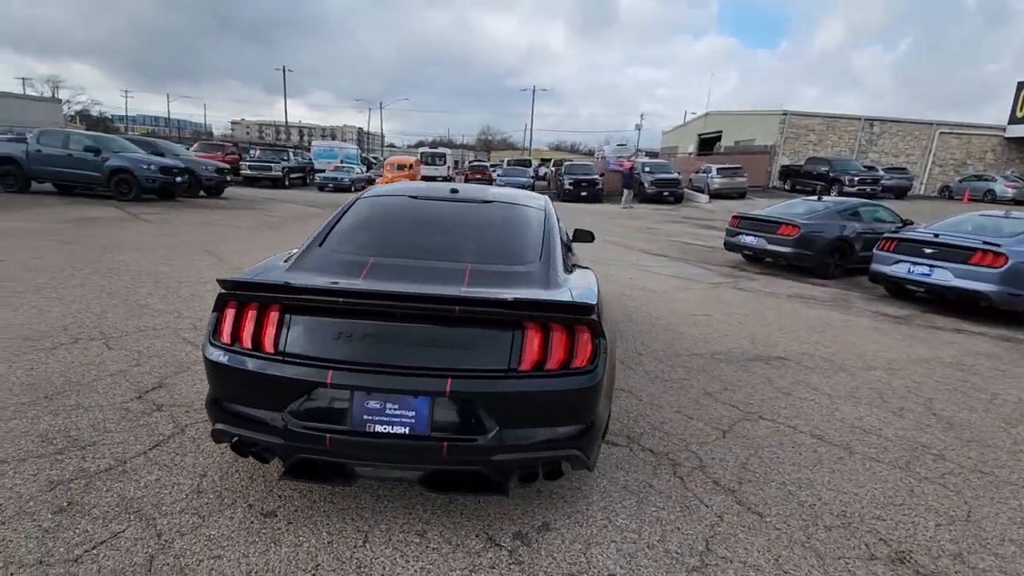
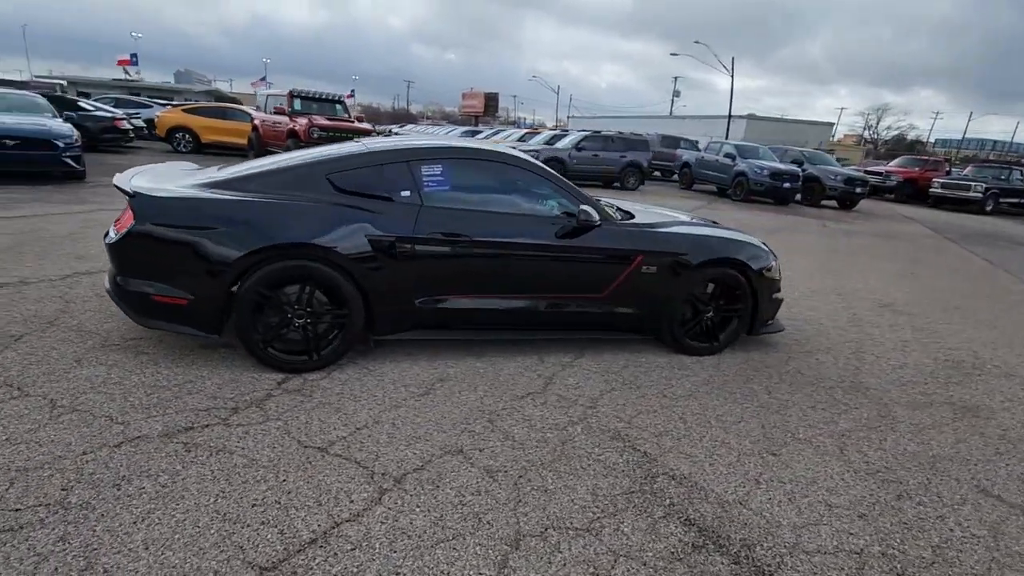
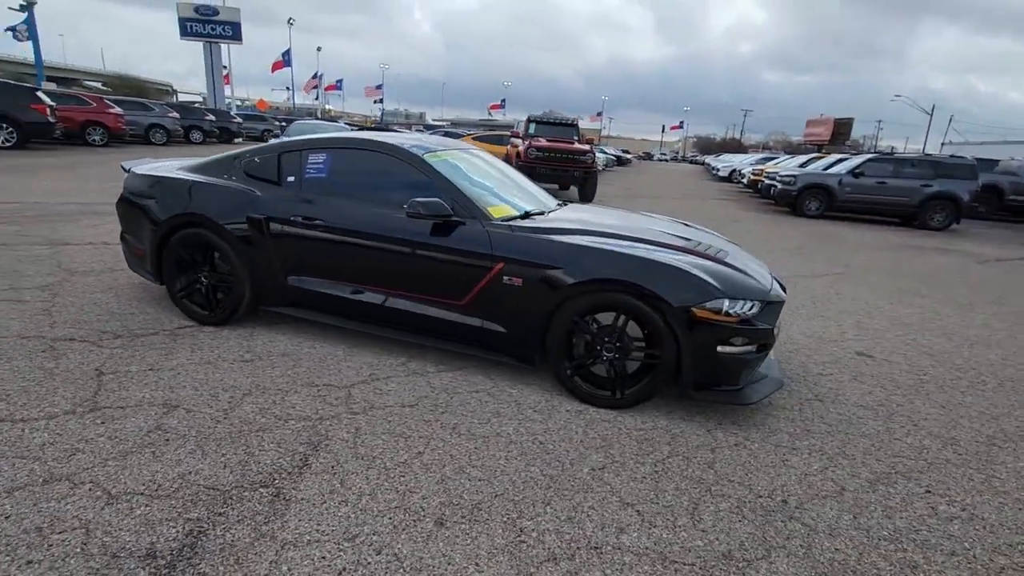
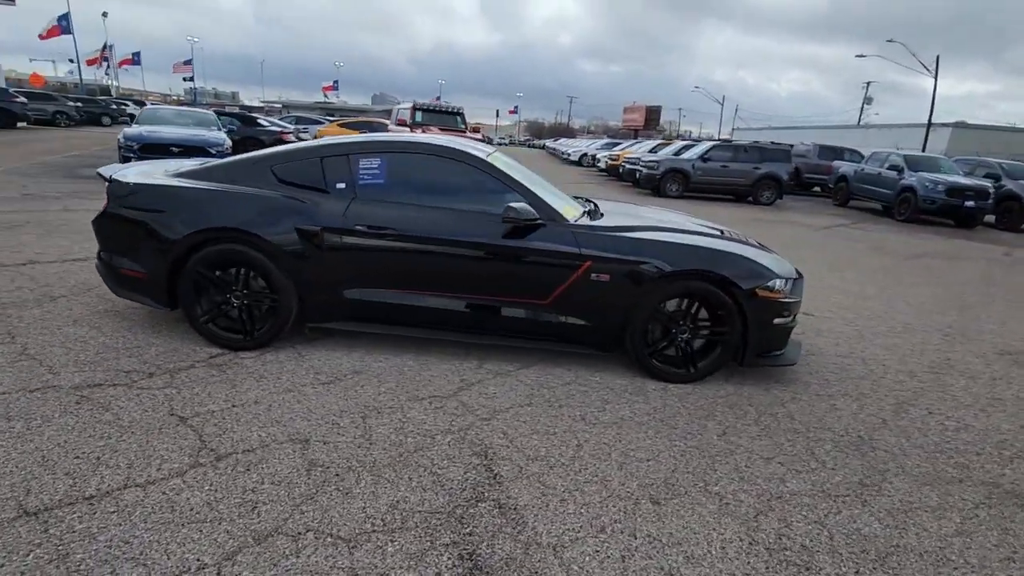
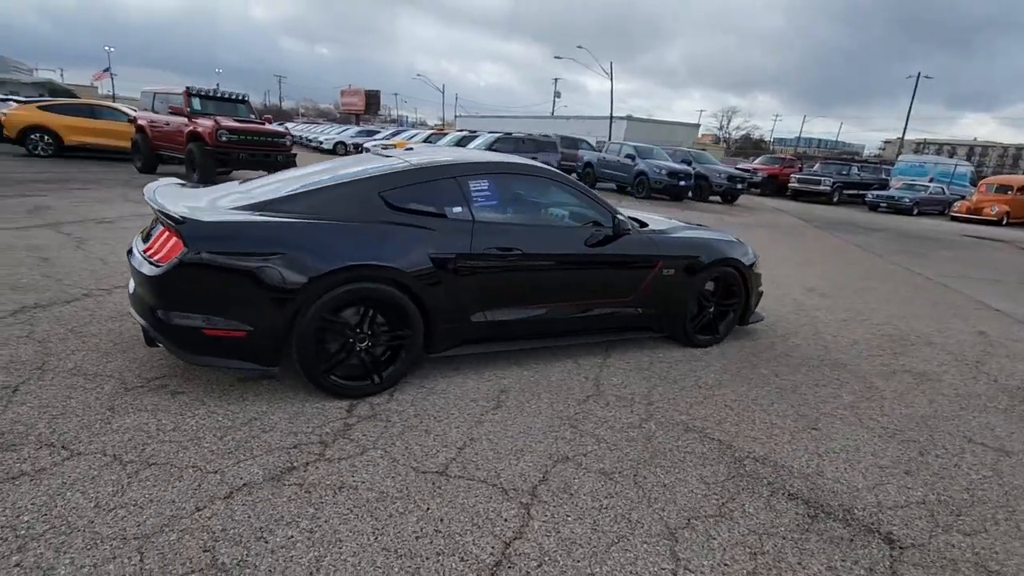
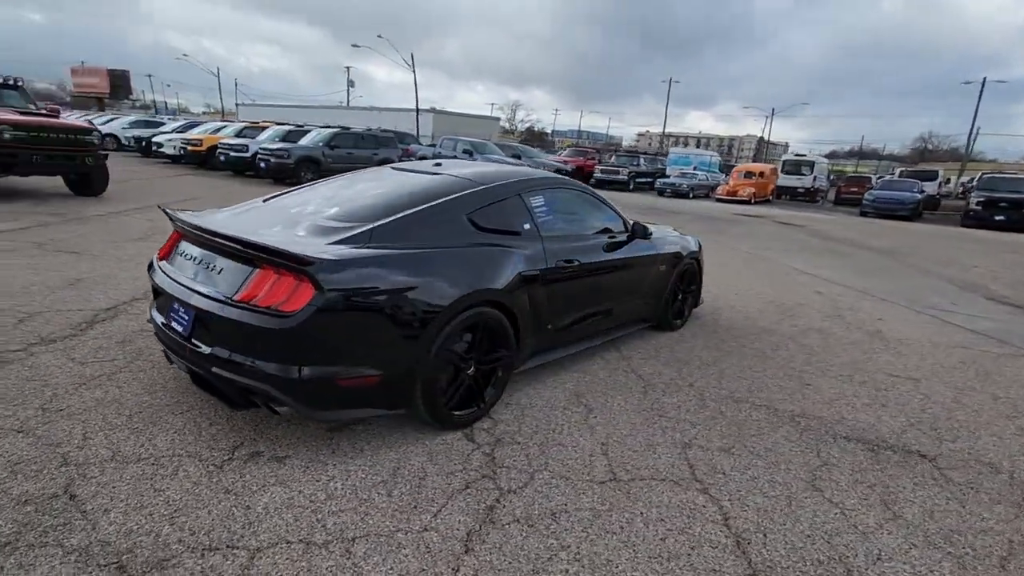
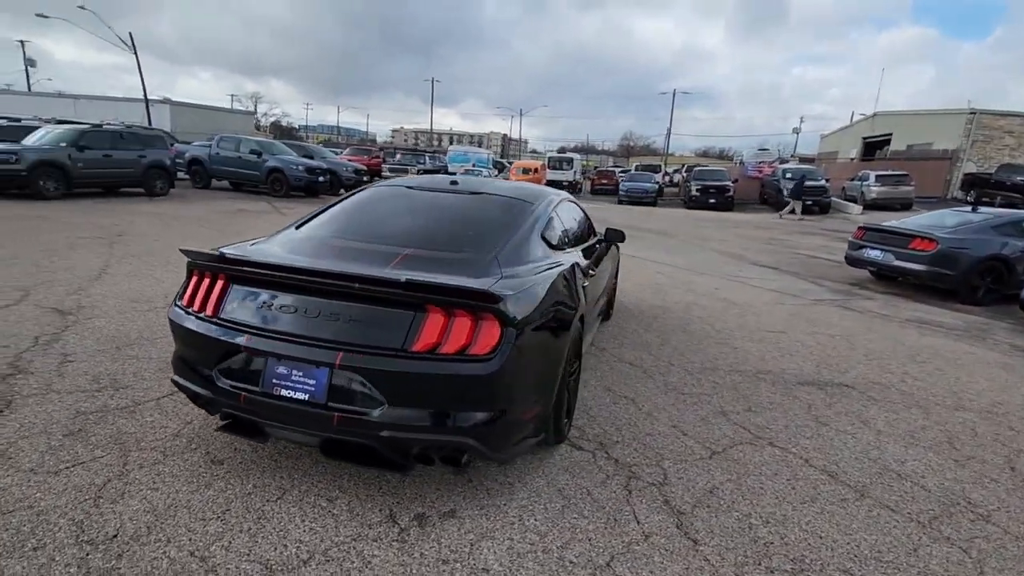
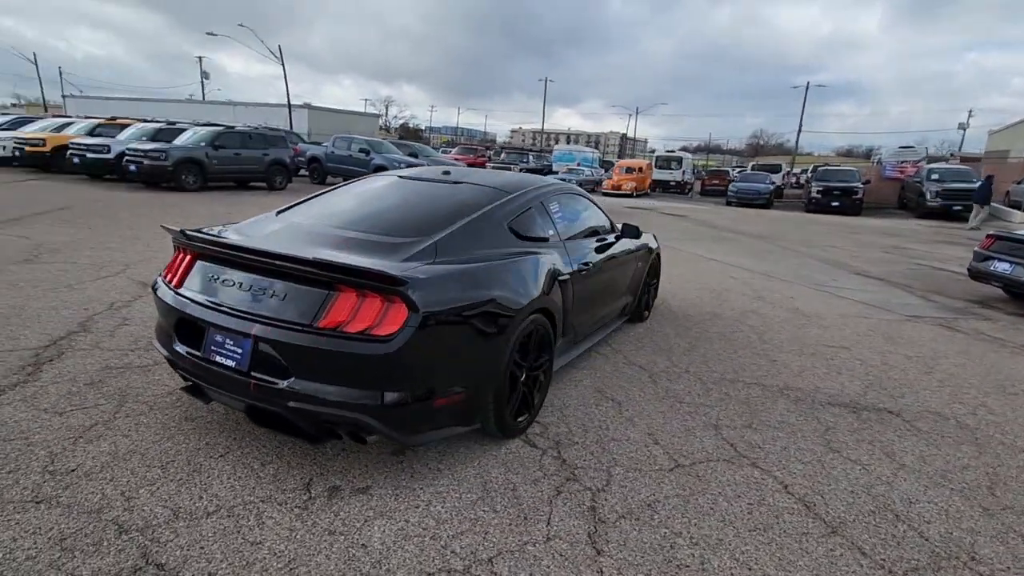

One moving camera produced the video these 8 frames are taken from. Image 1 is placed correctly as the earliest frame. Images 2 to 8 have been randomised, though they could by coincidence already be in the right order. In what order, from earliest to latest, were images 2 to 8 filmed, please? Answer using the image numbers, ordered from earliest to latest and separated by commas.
7, 8, 6, 5, 2, 4, 3
